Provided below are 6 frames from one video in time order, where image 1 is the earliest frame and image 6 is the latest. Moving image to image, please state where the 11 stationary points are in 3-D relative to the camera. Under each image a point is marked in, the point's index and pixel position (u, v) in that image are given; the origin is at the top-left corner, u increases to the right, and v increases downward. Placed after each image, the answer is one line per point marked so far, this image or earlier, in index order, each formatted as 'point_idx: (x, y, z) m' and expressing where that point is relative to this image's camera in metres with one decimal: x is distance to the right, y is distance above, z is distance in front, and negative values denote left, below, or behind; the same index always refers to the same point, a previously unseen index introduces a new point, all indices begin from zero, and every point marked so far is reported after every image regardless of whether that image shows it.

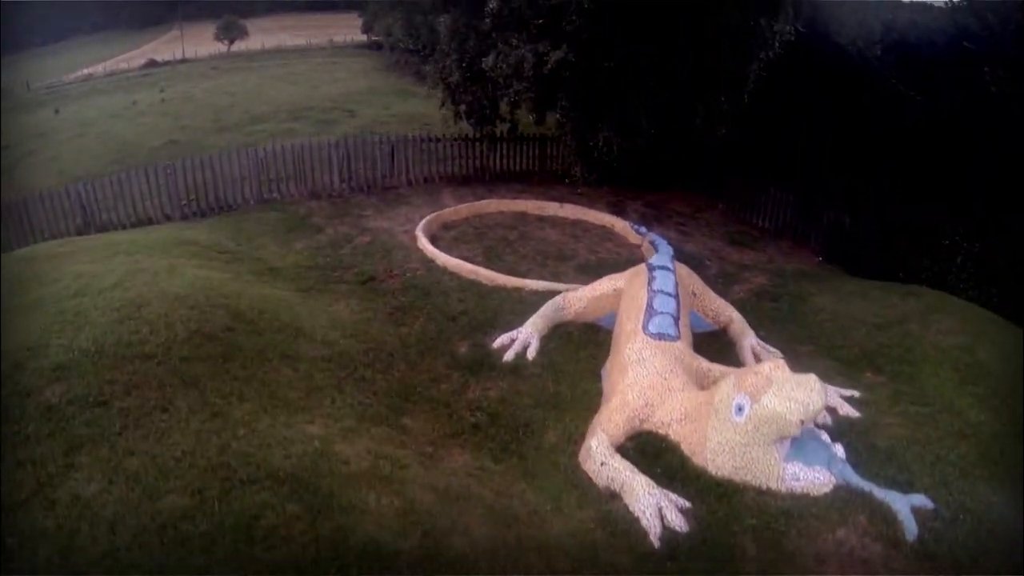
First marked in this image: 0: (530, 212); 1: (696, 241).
0: (+0.3, +0.8, +10.4) m
1: (+2.1, +0.5, +10.3) m
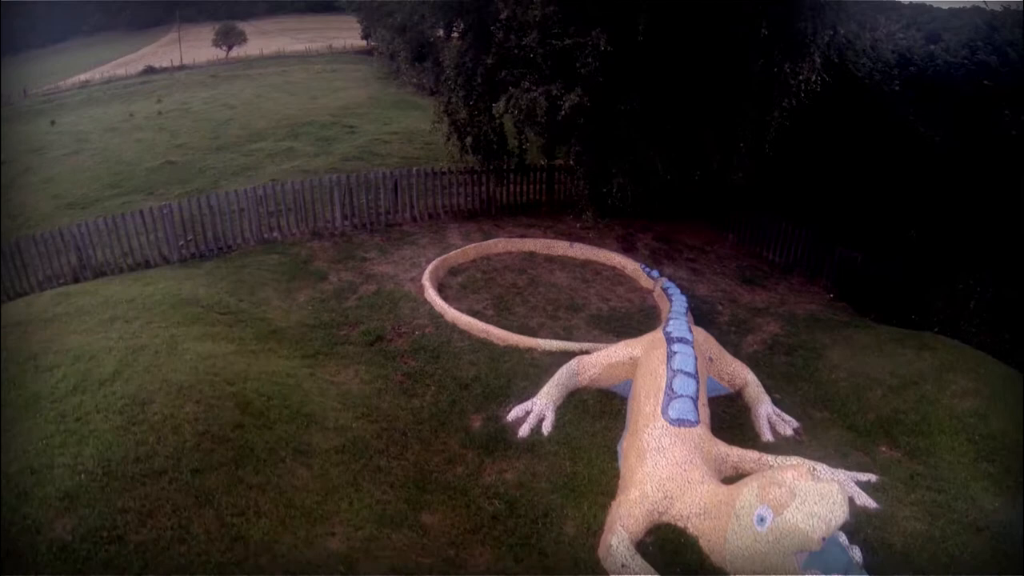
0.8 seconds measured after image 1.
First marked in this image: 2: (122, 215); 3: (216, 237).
0: (+0.3, +0.3, +10.1) m
1: (+2.1, 0.0, +10.1) m
2: (-4.0, +0.8, +9.4) m
3: (-3.1, +0.5, +9.8) m
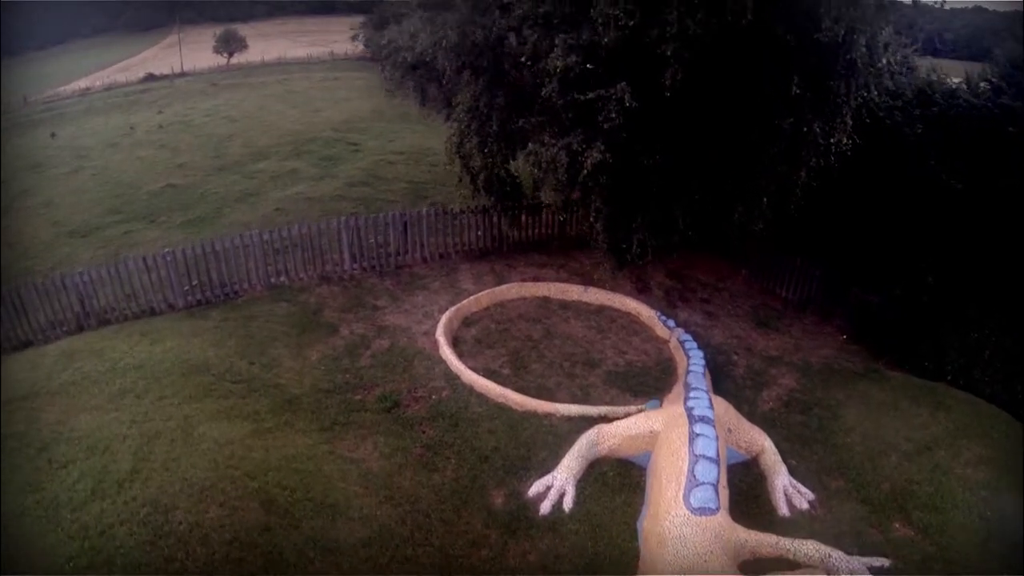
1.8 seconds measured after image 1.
0: (+0.5, -0.1, +10.0) m
1: (+2.3, -0.5, +10.0) m
2: (-3.8, +0.3, +9.1) m
3: (-3.0, 0.0, +9.6) m
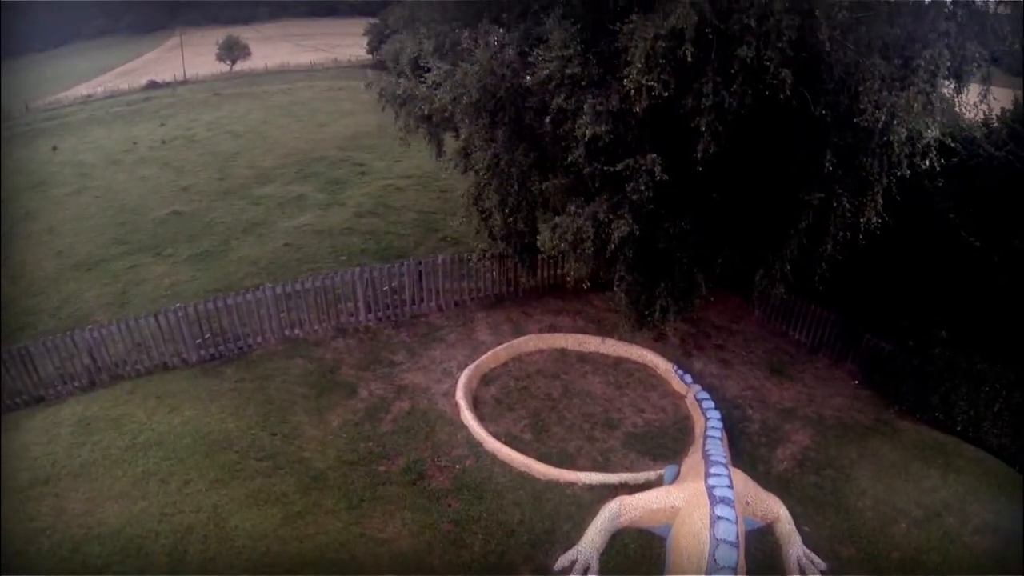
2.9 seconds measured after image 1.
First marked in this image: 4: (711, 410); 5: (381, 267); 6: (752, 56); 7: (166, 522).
0: (+0.6, -0.6, +10.0) m
1: (+2.4, -1.0, +10.1) m
2: (-3.6, -0.3, +8.9) m
3: (-2.8, -0.5, +9.5) m
4: (+1.9, -1.1, +8.8) m
5: (-1.4, +0.2, +9.8) m
6: (+2.1, +1.9, +7.9) m
7: (-2.7, -1.8, +7.3) m
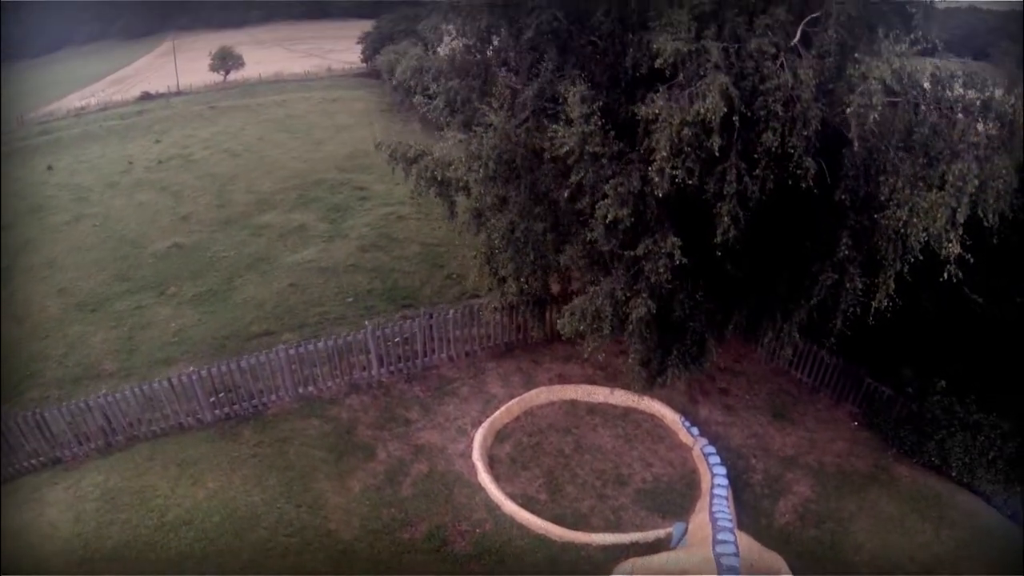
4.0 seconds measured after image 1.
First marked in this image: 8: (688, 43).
0: (+0.7, -1.2, +10.2) m
1: (+2.5, -1.5, +10.4) m
2: (-3.5, -1.0, +8.9) m
3: (-2.7, -1.1, +9.5) m
4: (+2.0, -1.8, +9.2) m
5: (-1.3, -0.4, +9.9) m
6: (+2.3, +1.2, +7.9) m
7: (-2.5, -2.6, +7.6) m
8: (+1.6, +2.0, +7.9) m
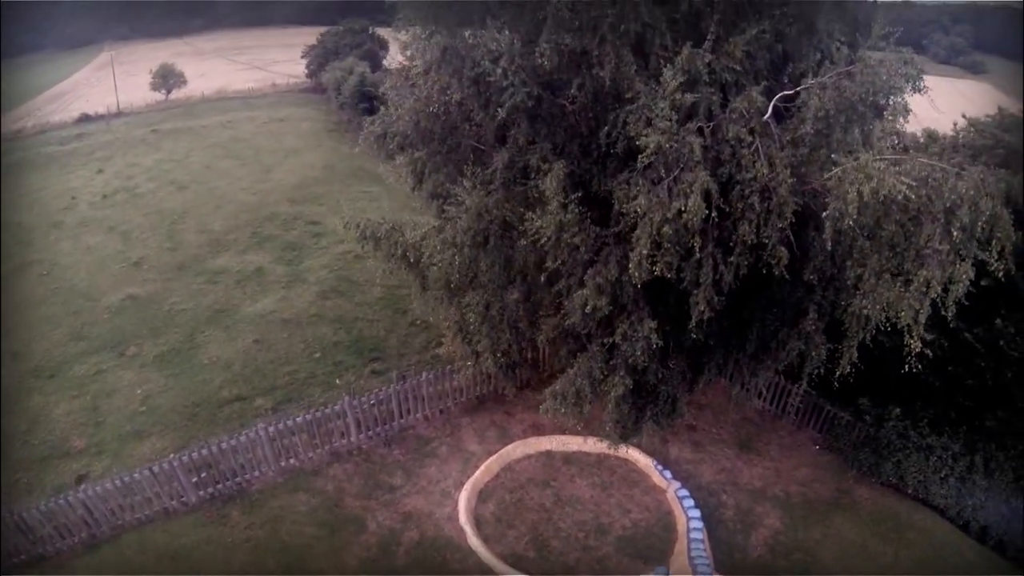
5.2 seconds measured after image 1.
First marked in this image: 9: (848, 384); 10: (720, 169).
0: (+0.5, -1.7, +10.5) m
1: (+2.3, -1.9, +10.9) m
2: (-3.6, -1.9, +8.9) m
3: (-2.9, -1.9, +9.5) m
4: (+1.9, -2.3, +9.6) m
5: (-1.5, -1.1, +9.9) m
6: (+2.1, +0.5, +8.1) m
7: (-2.5, -3.6, +7.8) m
8: (+1.3, +1.3, +7.9) m
9: (+3.9, -0.9, +11.2) m
10: (+1.8, +1.0, +8.2) m
